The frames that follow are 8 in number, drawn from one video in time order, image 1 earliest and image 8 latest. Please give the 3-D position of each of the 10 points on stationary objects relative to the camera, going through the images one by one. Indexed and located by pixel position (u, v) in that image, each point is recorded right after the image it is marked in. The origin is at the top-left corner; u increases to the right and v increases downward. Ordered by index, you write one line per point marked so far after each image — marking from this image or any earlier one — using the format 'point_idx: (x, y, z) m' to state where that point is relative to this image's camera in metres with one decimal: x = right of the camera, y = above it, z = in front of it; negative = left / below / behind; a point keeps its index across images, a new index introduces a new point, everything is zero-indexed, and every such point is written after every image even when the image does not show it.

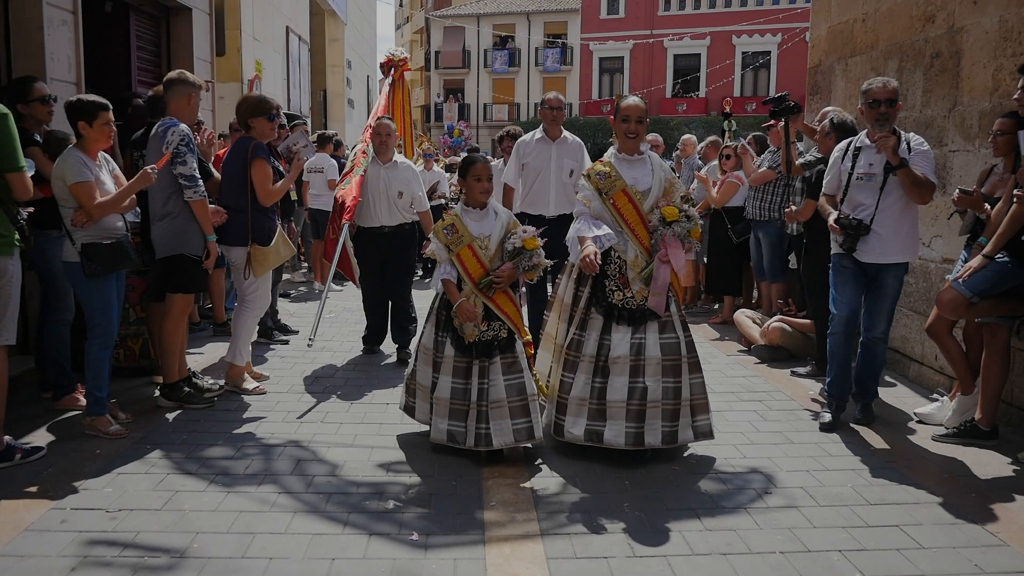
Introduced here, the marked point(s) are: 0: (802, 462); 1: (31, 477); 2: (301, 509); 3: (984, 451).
0: (+1.5, -0.9, +4.4) m
1: (-2.3, -0.9, +4.0) m
2: (-0.9, -1.0, +3.7) m
3: (+2.5, -0.9, +4.5) m
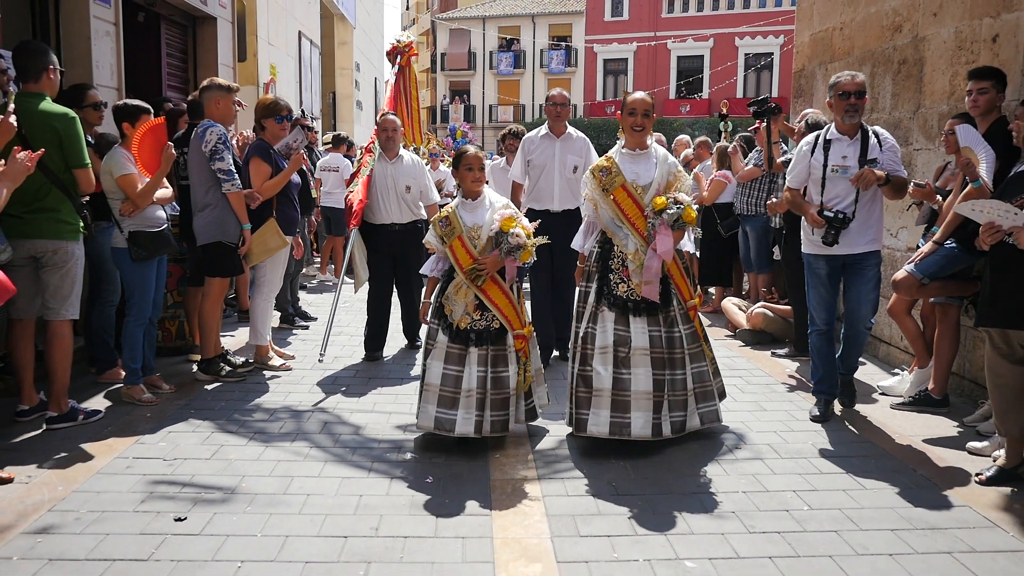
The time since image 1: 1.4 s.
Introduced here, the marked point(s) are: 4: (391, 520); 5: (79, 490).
0: (+1.5, -0.8, +4.9) m
1: (-2.3, -0.8, +4.6) m
2: (-0.9, -0.9, +4.2) m
3: (+2.6, -0.8, +5.0) m
4: (-0.5, -1.0, +3.5) m
5: (-1.9, -0.9, +3.7) m
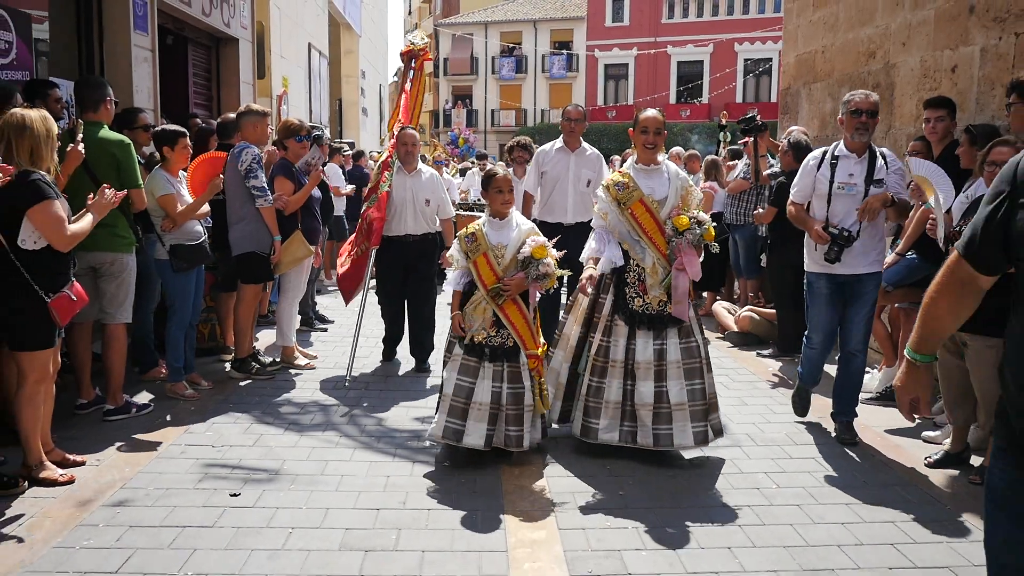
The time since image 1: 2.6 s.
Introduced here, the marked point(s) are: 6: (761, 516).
0: (+1.6, -0.8, +5.5) m
1: (-2.2, -0.8, +5.1) m
2: (-0.9, -0.9, +4.8) m
3: (+2.6, -0.8, +5.6) m
4: (-0.5, -1.0, +4.1) m
5: (-1.9, -0.9, +4.3) m
6: (+1.2, -1.1, +3.9) m
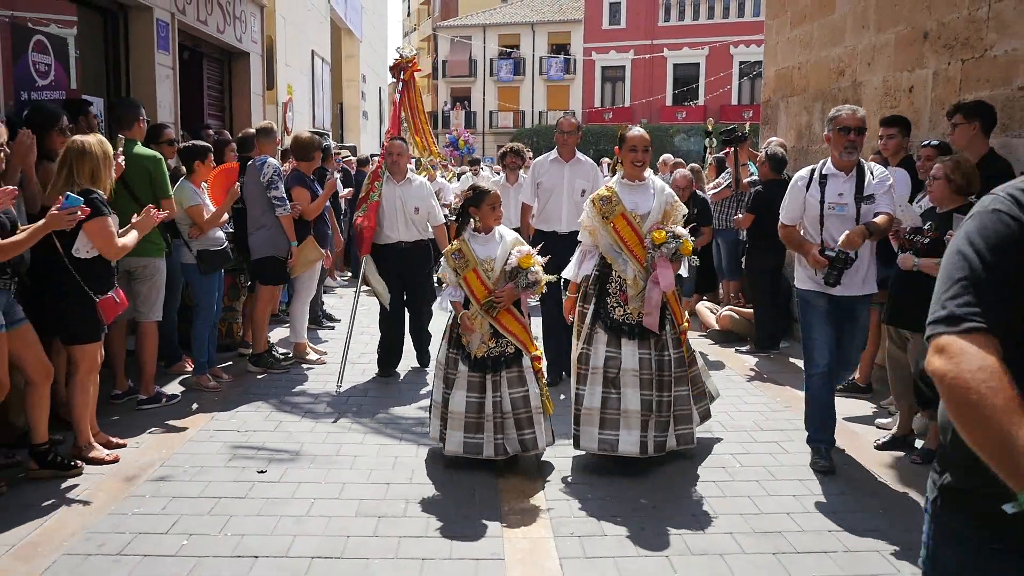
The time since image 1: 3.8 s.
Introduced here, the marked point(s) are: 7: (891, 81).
0: (+1.5, -0.8, +6.0) m
1: (-2.3, -0.8, +5.7) m
2: (-0.9, -0.9, +5.3) m
3: (+2.6, -0.8, +6.2) m
4: (-0.5, -1.0, +4.6) m
5: (-1.9, -1.0, +4.8) m
6: (+1.1, -1.1, +4.4) m
7: (+3.0, +1.6, +6.6) m
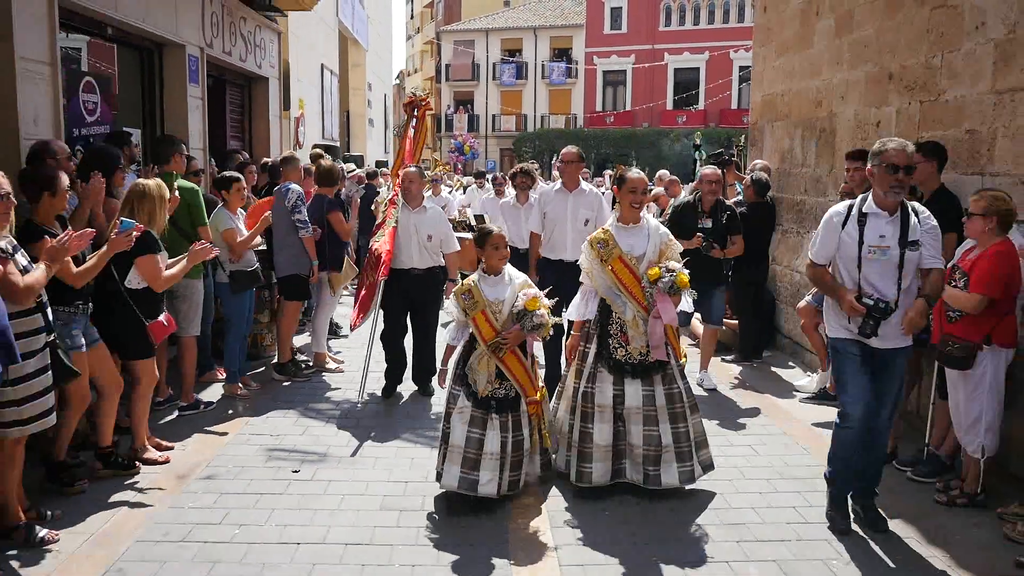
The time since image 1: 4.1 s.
0: (+1.6, -1.0, +6.6) m
1: (-2.2, -1.0, +6.3) m
2: (-0.9, -1.1, +6.0) m
3: (+2.6, -1.0, +6.8) m
4: (-0.5, -1.2, +5.2) m
5: (-1.9, -1.1, +5.5) m
6: (+1.1, -1.2, +5.0) m
7: (+3.0, +1.5, +7.3) m
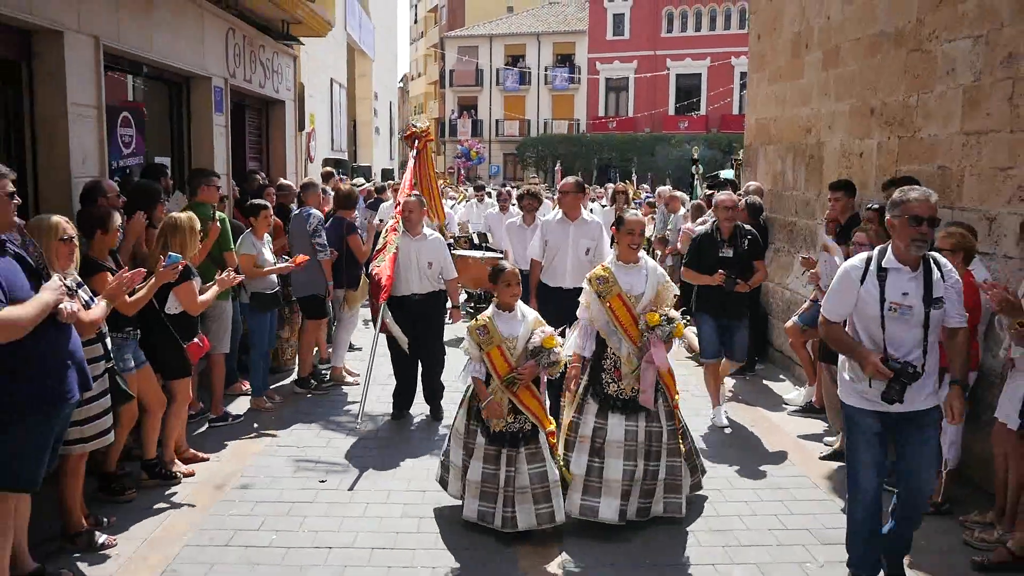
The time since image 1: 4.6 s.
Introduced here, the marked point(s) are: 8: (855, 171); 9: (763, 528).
0: (+1.6, -1.2, +7.1) m
1: (-2.2, -1.2, +6.8) m
2: (-0.8, -1.2, +6.5) m
3: (+2.6, -1.1, +7.3) m
4: (-0.4, -1.3, +5.7) m
5: (-1.9, -1.3, +6.0) m
6: (+1.2, -1.4, +5.5) m
7: (+3.1, +1.3, +7.7) m
8: (+3.1, +1.1, +7.6) m
9: (+1.5, -1.4, +5.0) m
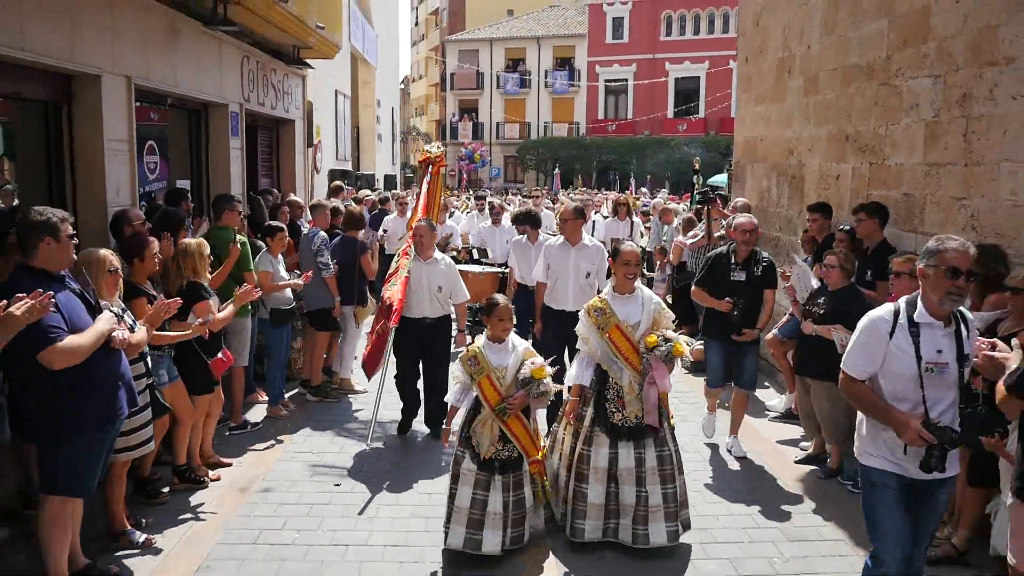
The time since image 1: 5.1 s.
0: (+1.6, -1.3, +7.6) m
1: (-2.2, -1.3, +7.3) m
2: (-0.8, -1.4, +7.0) m
3: (+2.6, -1.3, +7.8) m
4: (-0.4, -1.5, +6.3) m
5: (-1.9, -1.4, +6.5) m
6: (+1.2, -1.5, +6.1) m
7: (+3.1, +1.2, +8.3) m
8: (+3.1, +0.9, +8.1) m
9: (+1.5, -1.6, +5.5) m
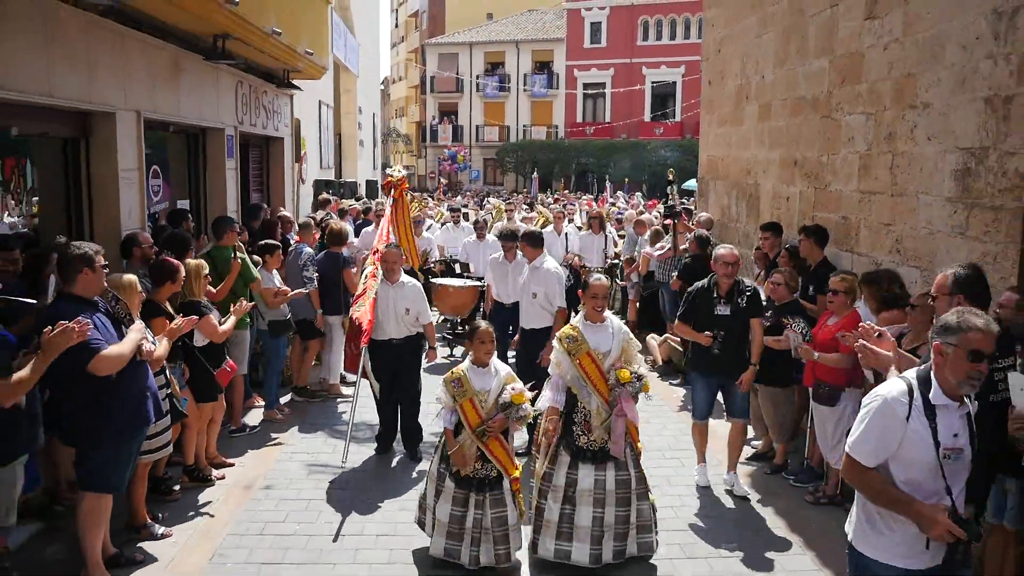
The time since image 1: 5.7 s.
0: (+1.4, -1.4, +8.4) m
1: (-2.4, -1.4, +8.0) m
2: (-1.0, -1.5, +7.7) m
3: (+2.4, -1.4, +8.5) m
4: (-0.6, -1.6, +6.9) m
5: (-2.1, -1.5, +7.1) m
6: (+1.0, -1.7, +6.8) m
7: (+2.9, +1.1, +9.0) m
8: (+2.9, +0.8, +8.8) m
9: (+1.3, -1.7, +6.2) m
